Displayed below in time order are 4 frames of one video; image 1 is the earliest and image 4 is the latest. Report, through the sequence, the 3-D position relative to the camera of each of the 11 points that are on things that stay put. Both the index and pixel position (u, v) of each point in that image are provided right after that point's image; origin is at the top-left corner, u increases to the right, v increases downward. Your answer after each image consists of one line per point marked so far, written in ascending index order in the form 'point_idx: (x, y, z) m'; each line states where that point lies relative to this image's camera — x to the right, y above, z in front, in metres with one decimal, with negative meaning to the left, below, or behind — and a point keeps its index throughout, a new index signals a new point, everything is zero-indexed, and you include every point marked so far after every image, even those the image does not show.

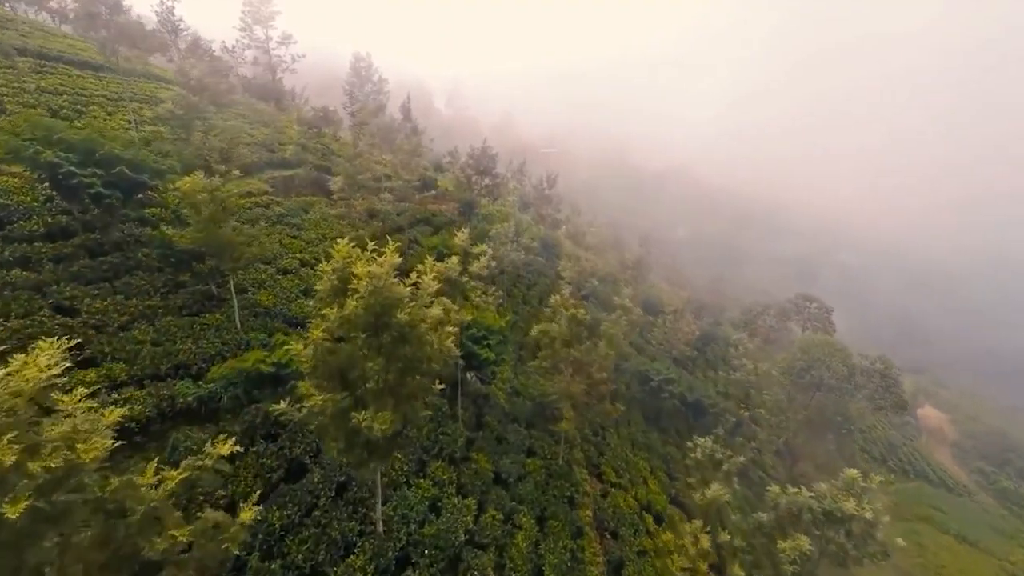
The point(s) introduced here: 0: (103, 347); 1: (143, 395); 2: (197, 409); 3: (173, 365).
0: (-16.9, -2.4, +18.2) m
1: (-14.4, -4.2, +17.2) m
2: (-12.8, -4.9, +17.9) m
3: (-14.5, -3.3, +18.8) m
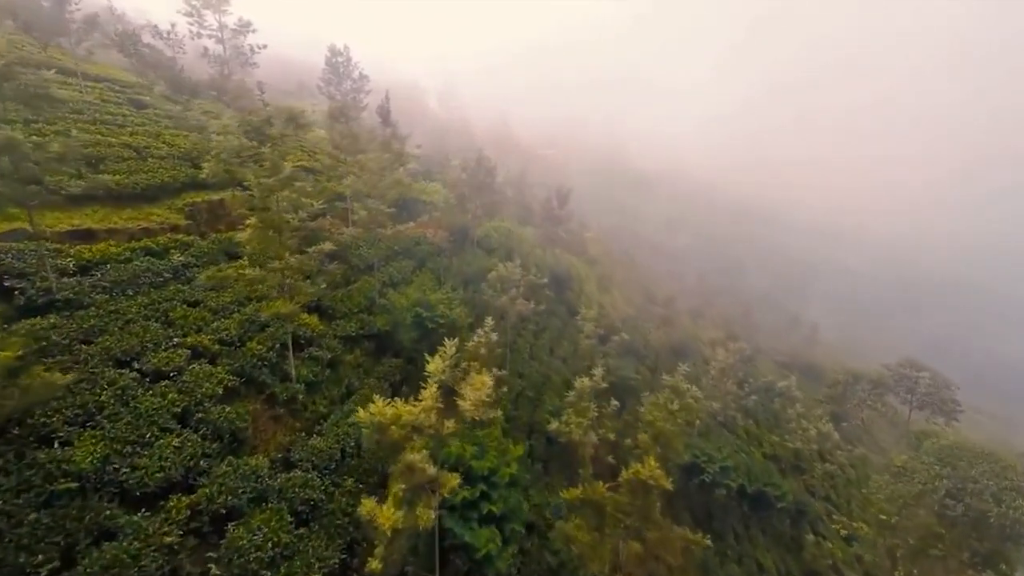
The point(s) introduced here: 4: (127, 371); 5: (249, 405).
0: (-16.3, -7.0, +7.0) m
1: (-13.7, -8.7, +6.0) m
2: (-12.1, -9.5, +6.7) m
3: (-13.9, -7.9, +7.6) m
4: (-15.0, -3.3, +17.1) m
5: (-11.8, -5.2, +19.7) m
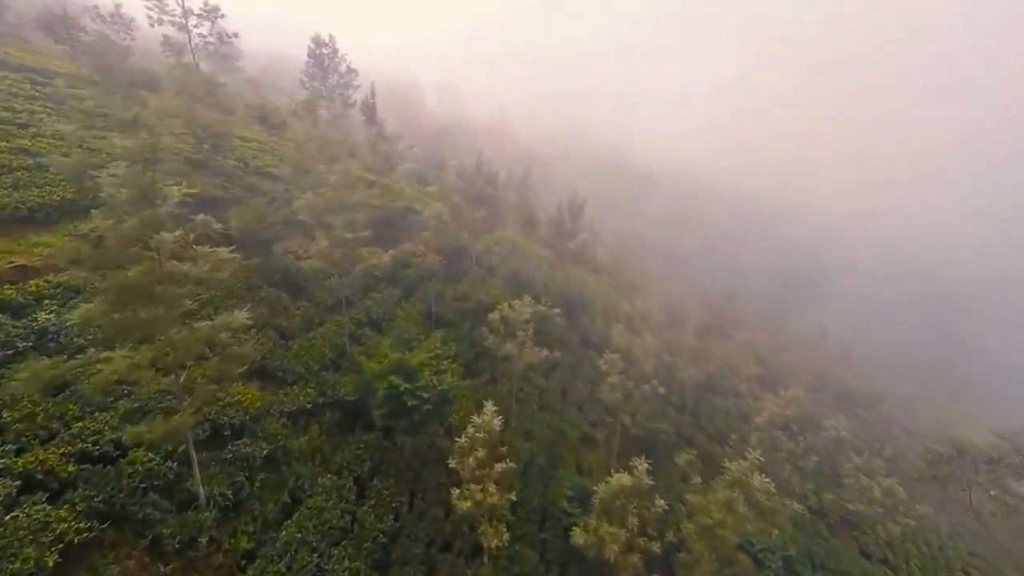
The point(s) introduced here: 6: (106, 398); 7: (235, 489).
0: (-15.9, -9.7, -0.2) m
1: (-13.4, -11.5, -1.2) m
2: (-11.8, -12.2, -0.5) m
3: (-13.5, -10.6, +0.5) m
4: (-14.6, -6.0, +9.9) m
5: (-11.4, -7.9, +12.6) m
6: (-14.0, -3.7, +15.4) m
7: (-9.9, -7.1, +15.6) m
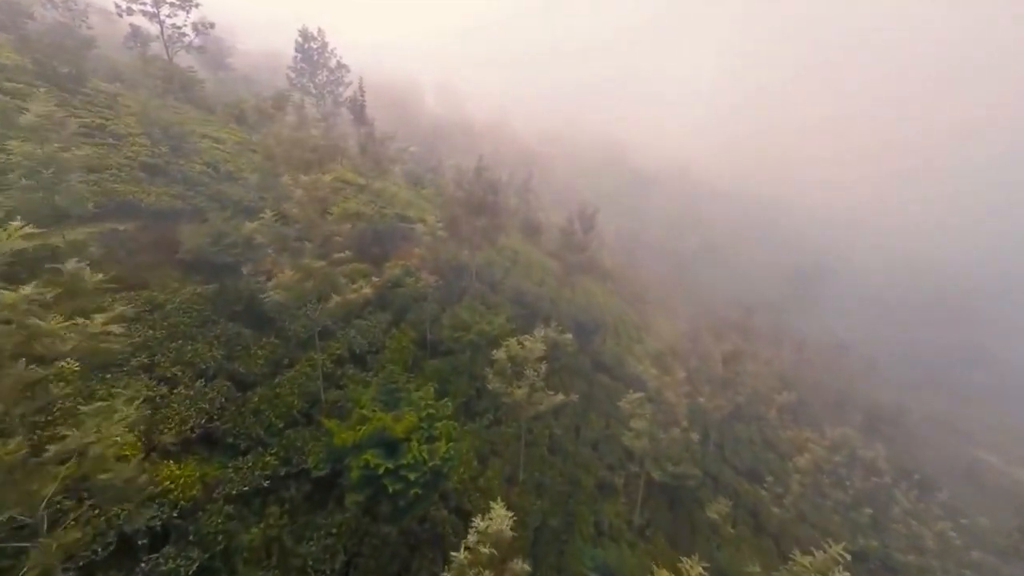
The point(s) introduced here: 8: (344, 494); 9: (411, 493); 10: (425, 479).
0: (-15.4, -11.4, -4.6) m
1: (-12.9, -13.1, -5.6) m
2: (-11.3, -13.9, -4.9) m
3: (-13.0, -12.3, -4.0) m
4: (-14.1, -7.7, +5.4) m
5: (-10.9, -9.6, +8.1) m
6: (-13.5, -5.4, +10.9) m
7: (-9.4, -8.8, +11.1) m
8: (-6.6, -7.9, +17.1) m
9: (-4.0, -7.5, +17.5) m
10: (-3.5, -7.2, +18.0) m
